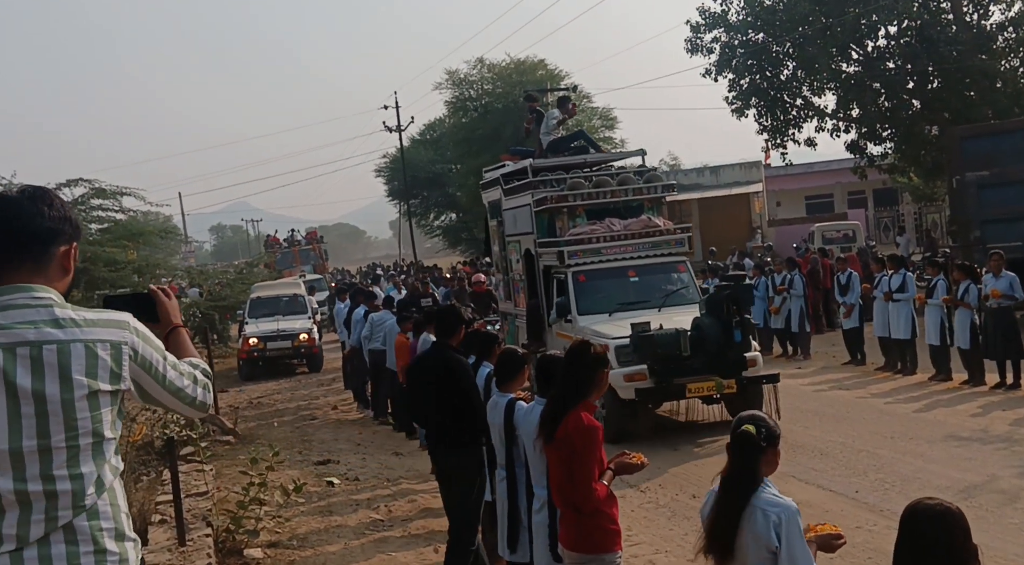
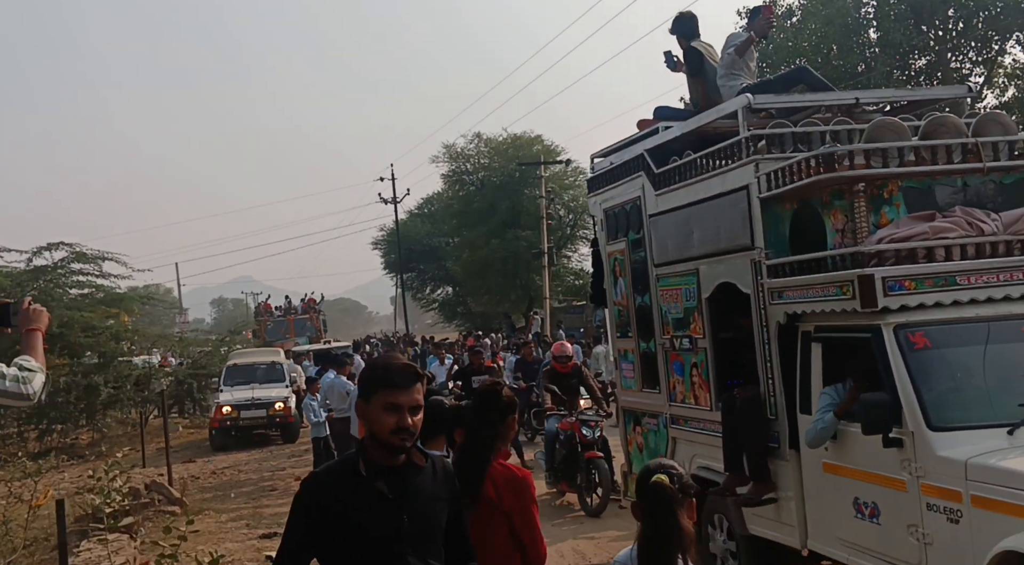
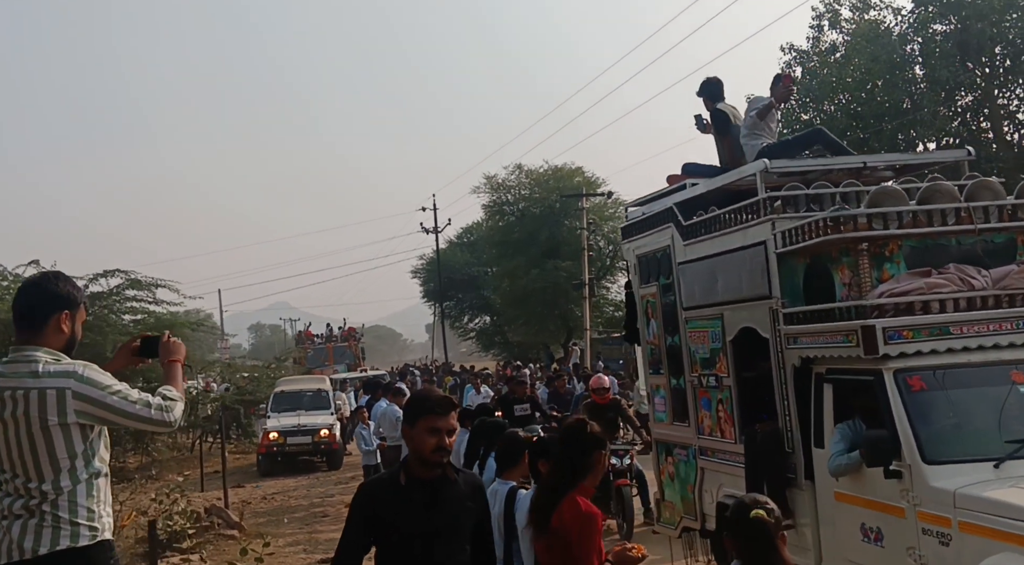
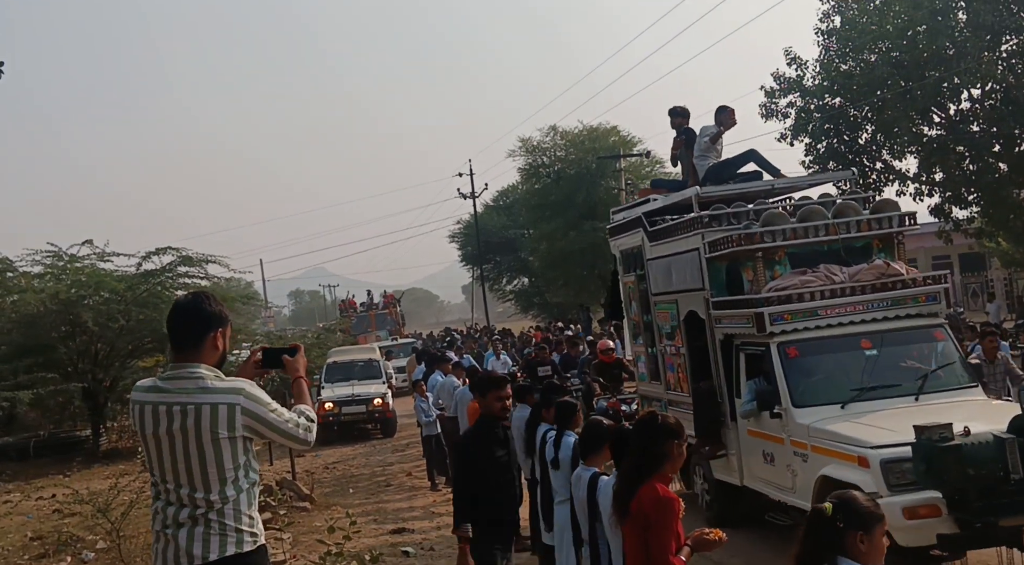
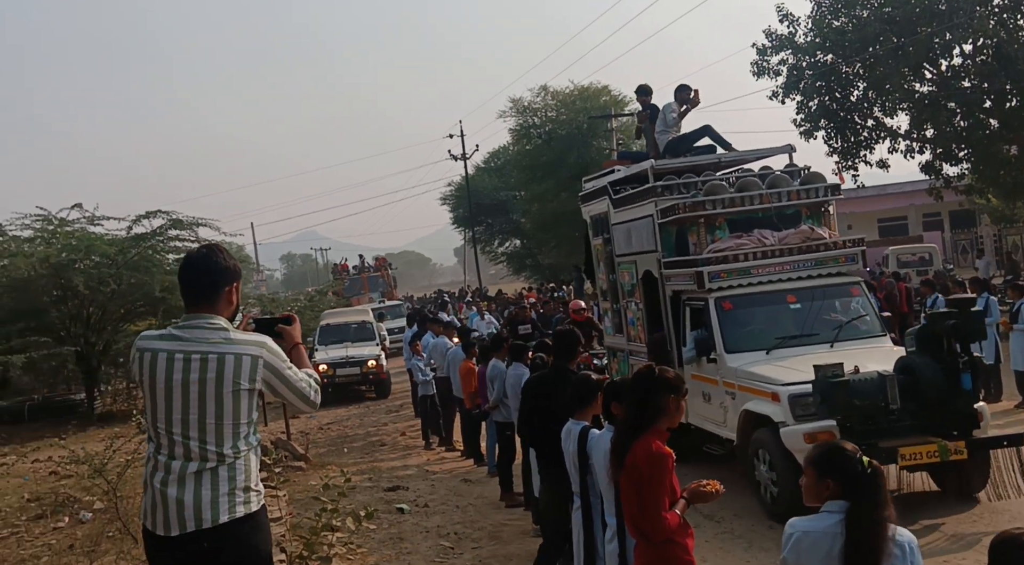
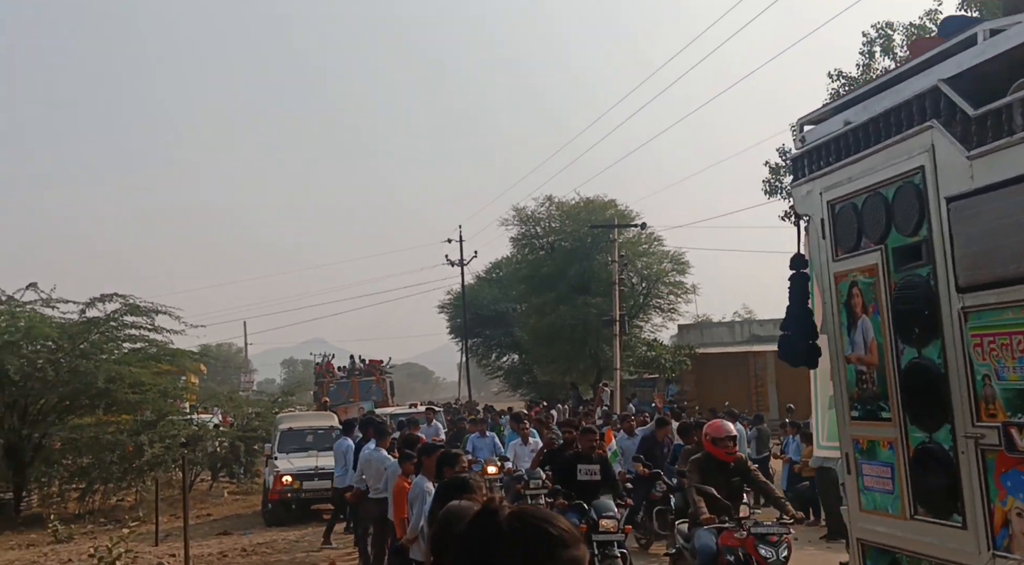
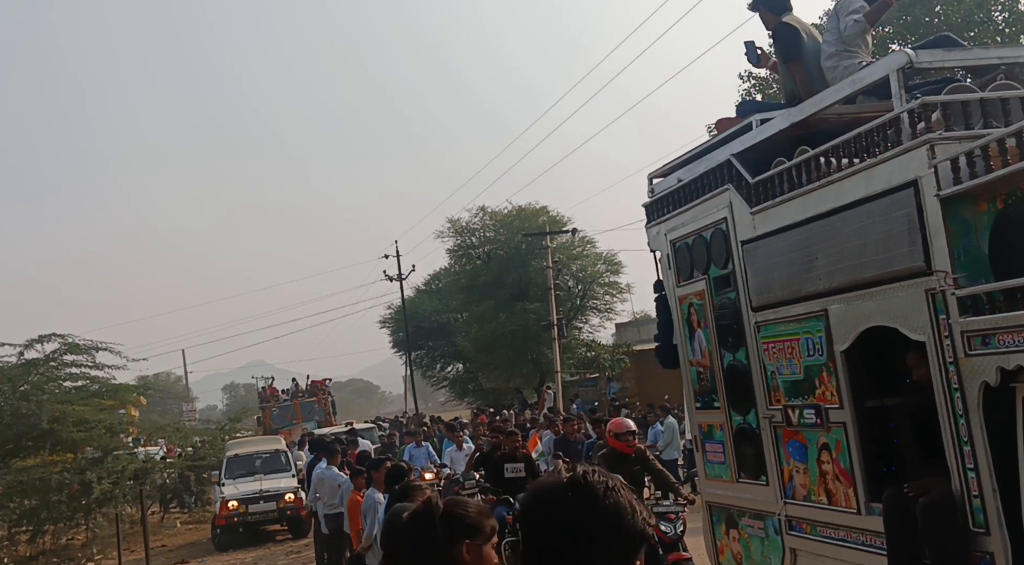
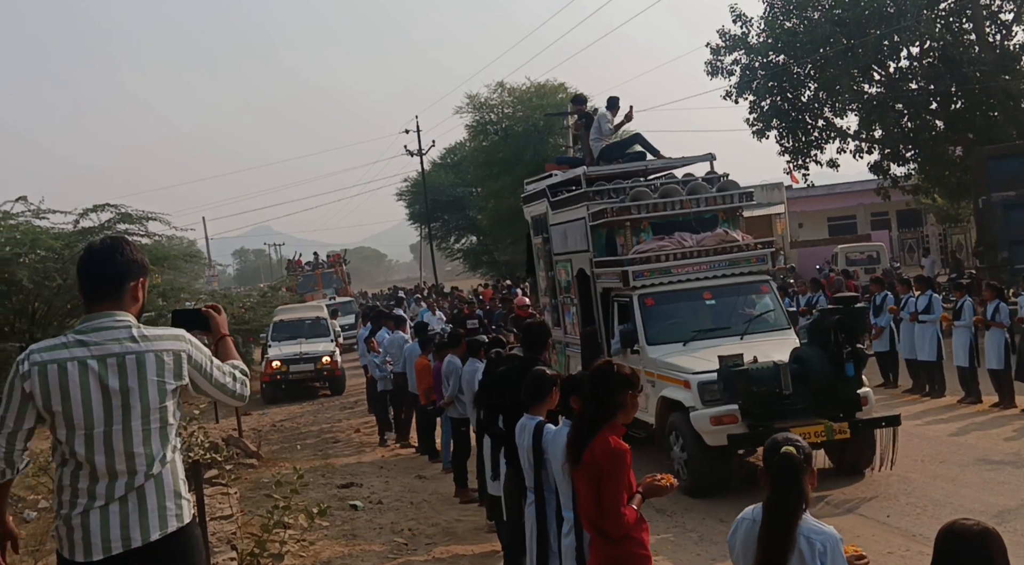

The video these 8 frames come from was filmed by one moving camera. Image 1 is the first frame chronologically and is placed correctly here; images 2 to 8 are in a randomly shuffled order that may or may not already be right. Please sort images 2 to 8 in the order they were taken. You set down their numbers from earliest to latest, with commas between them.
8, 5, 4, 3, 2, 7, 6
